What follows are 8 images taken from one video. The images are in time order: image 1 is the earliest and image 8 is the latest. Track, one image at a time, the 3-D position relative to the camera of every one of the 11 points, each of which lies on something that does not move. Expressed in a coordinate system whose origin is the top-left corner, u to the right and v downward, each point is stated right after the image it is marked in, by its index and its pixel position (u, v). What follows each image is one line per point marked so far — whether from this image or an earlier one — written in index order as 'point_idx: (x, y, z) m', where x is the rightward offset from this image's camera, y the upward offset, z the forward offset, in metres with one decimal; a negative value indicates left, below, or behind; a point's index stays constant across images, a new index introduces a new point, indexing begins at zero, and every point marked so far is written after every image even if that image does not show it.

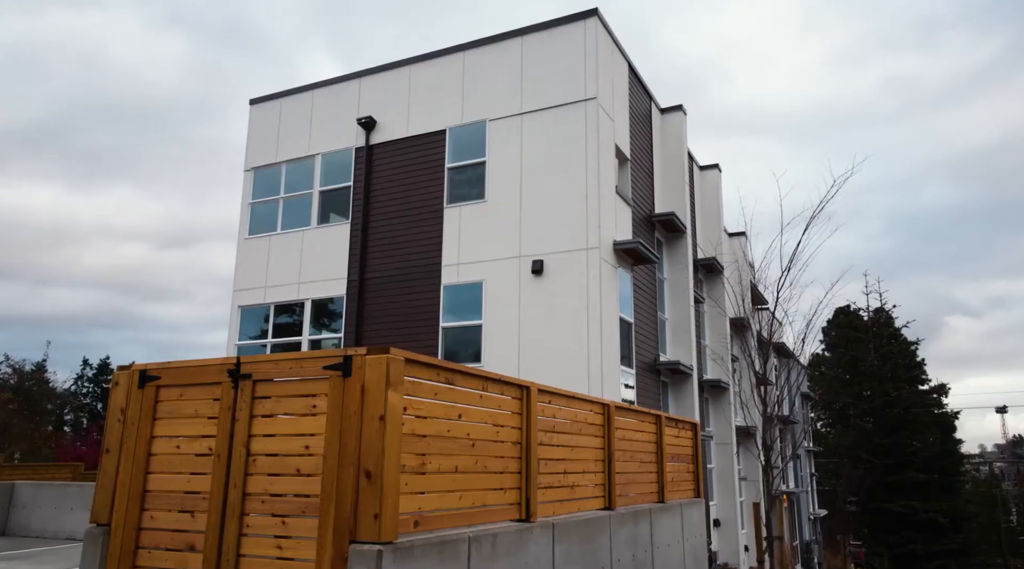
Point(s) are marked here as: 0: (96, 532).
0: (-2.6, -1.6, +5.0) m
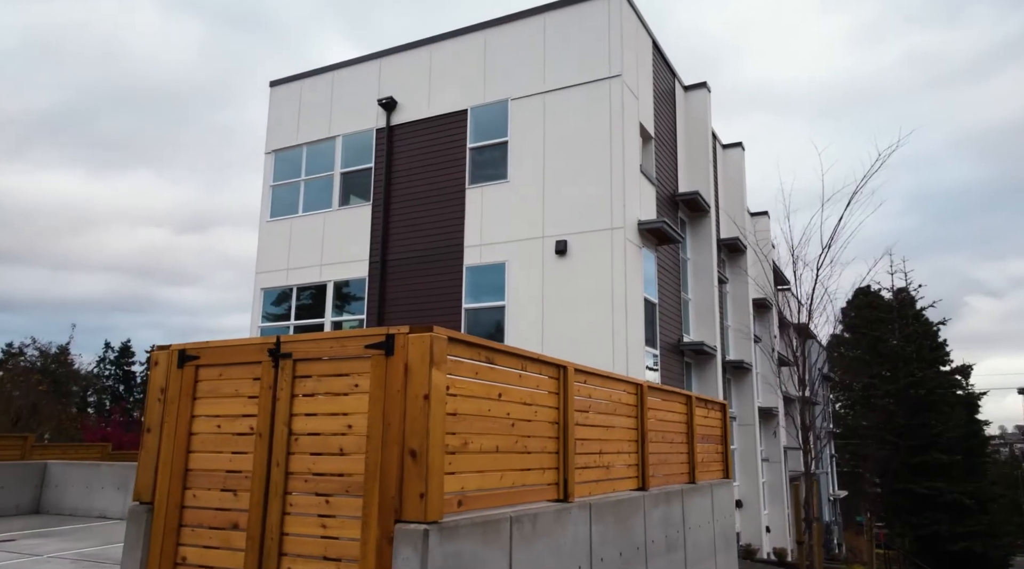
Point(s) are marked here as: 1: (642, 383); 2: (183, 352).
0: (-2.4, -1.4, +5.0) m
1: (+1.3, -1.0, +7.6) m
2: (-2.2, -0.4, +5.2) m
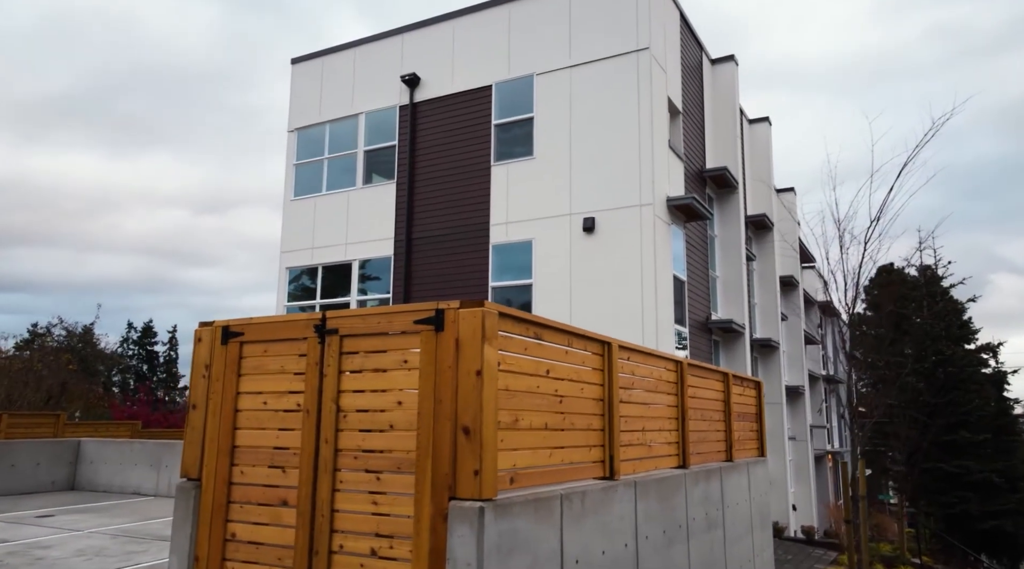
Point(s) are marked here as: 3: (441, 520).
0: (-2.1, -1.3, +5.0) m
1: (+1.6, -0.7, +7.5) m
2: (-1.9, -0.3, +5.1) m
3: (-0.4, -1.2, +4.1) m
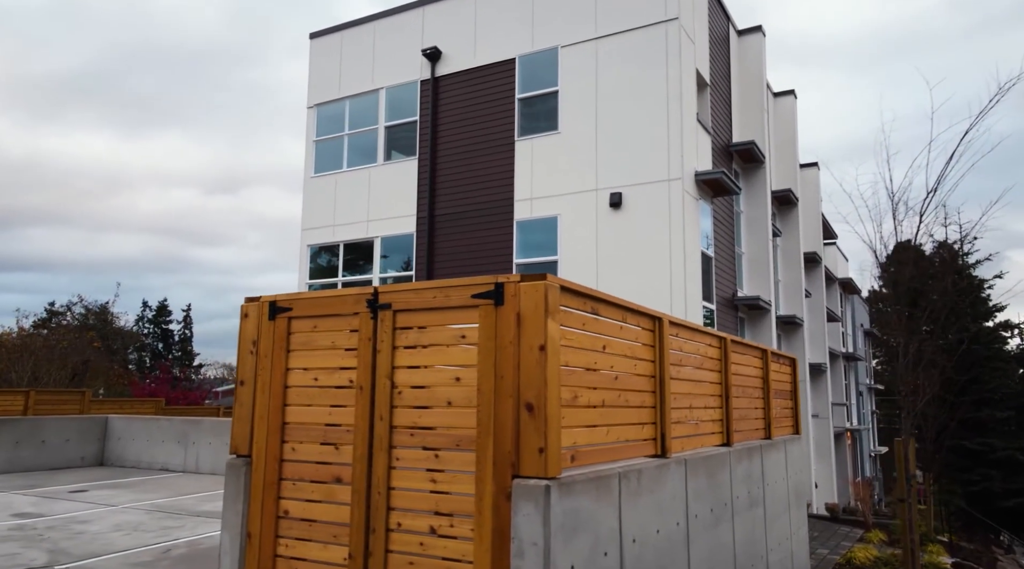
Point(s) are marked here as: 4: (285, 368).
0: (-1.7, -1.1, +4.9) m
1: (+2.0, -0.5, +7.4) m
2: (-1.5, -0.1, +5.0) m
3: (0.0, -1.1, +4.0) m
4: (-1.4, -0.5, +4.9) m
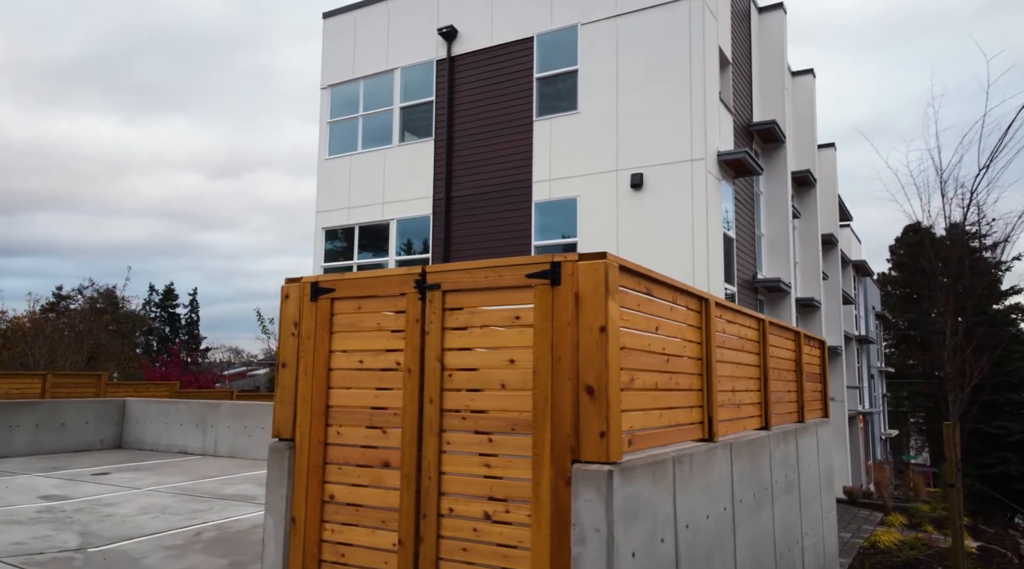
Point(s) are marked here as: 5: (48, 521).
0: (-1.4, -1.0, +4.9) m
1: (+2.3, -0.3, +7.2) m
2: (-1.2, 0.0, +4.9) m
3: (+0.3, -1.0, +3.9) m
4: (-1.1, -0.4, +4.8) m
5: (-4.9, -2.5, +8.2) m
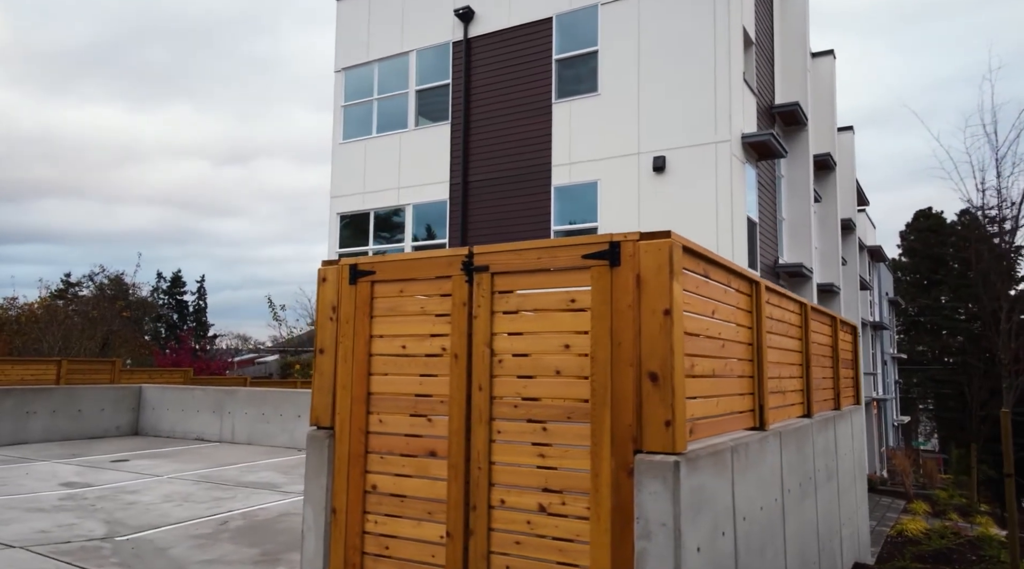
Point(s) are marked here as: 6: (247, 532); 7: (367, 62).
0: (-1.1, -0.9, +4.7) m
1: (+2.6, -0.2, +7.0) m
2: (-1.0, +0.1, +4.7) m
3: (+0.5, -0.9, +3.7) m
4: (-0.8, -0.3, +4.6) m
5: (-4.6, -2.3, +8.1) m
6: (-2.4, -2.3, +7.2) m
7: (-2.8, +4.5, +15.7) m
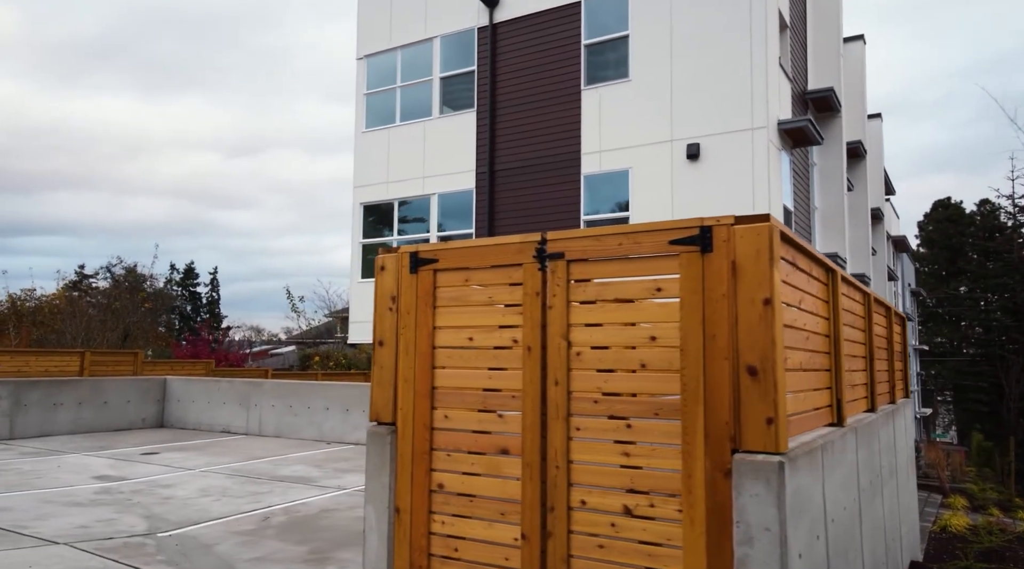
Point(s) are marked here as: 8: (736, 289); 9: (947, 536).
0: (-0.7, -0.8, +4.5) m
1: (+3.1, -0.1, +6.7) m
2: (-0.6, +0.2, +4.5) m
3: (+0.9, -0.8, +3.4) m
4: (-0.4, -0.2, +4.4) m
5: (-4.1, -2.2, +8.0) m
6: (-2.0, -2.2, +7.0) m
7: (-2.3, +4.7, +15.5) m
8: (+1.0, 0.0, +3.5) m
9: (+6.6, -3.8, +11.8) m
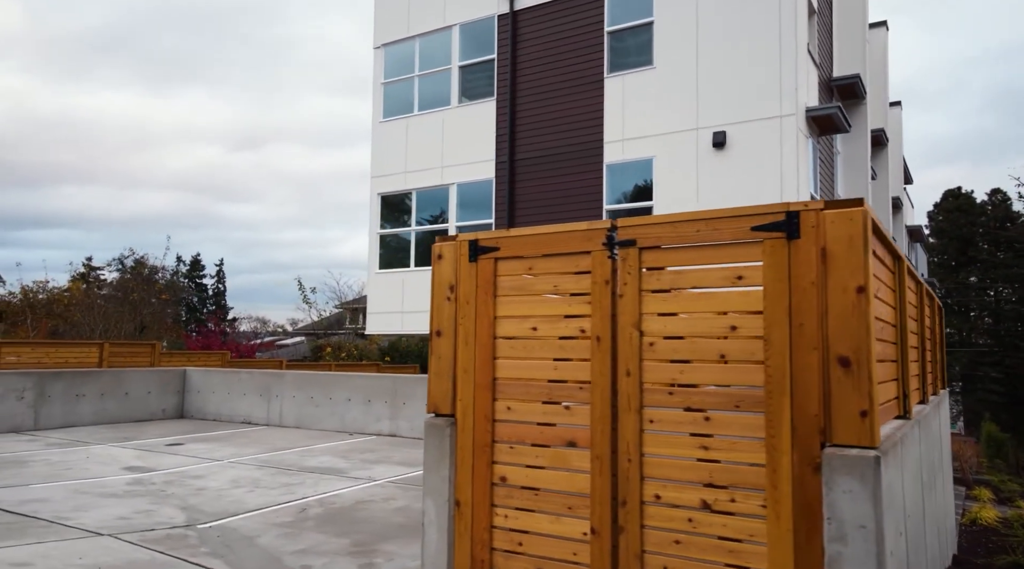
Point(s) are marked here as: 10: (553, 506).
0: (-0.4, -0.8, +4.4) m
1: (+3.4, 0.0, +6.6) m
2: (-0.2, +0.2, +4.4) m
3: (+1.3, -0.8, +3.3) m
4: (-0.1, -0.2, +4.3) m
5: (-3.7, -2.1, +7.9) m
6: (-1.6, -2.1, +6.9) m
7: (-1.8, +4.9, +15.3) m
8: (+1.3, 0.0, +3.4) m
9: (+7.0, -3.6, +11.6) m
10: (+0.2, -1.1, +4.0) m
